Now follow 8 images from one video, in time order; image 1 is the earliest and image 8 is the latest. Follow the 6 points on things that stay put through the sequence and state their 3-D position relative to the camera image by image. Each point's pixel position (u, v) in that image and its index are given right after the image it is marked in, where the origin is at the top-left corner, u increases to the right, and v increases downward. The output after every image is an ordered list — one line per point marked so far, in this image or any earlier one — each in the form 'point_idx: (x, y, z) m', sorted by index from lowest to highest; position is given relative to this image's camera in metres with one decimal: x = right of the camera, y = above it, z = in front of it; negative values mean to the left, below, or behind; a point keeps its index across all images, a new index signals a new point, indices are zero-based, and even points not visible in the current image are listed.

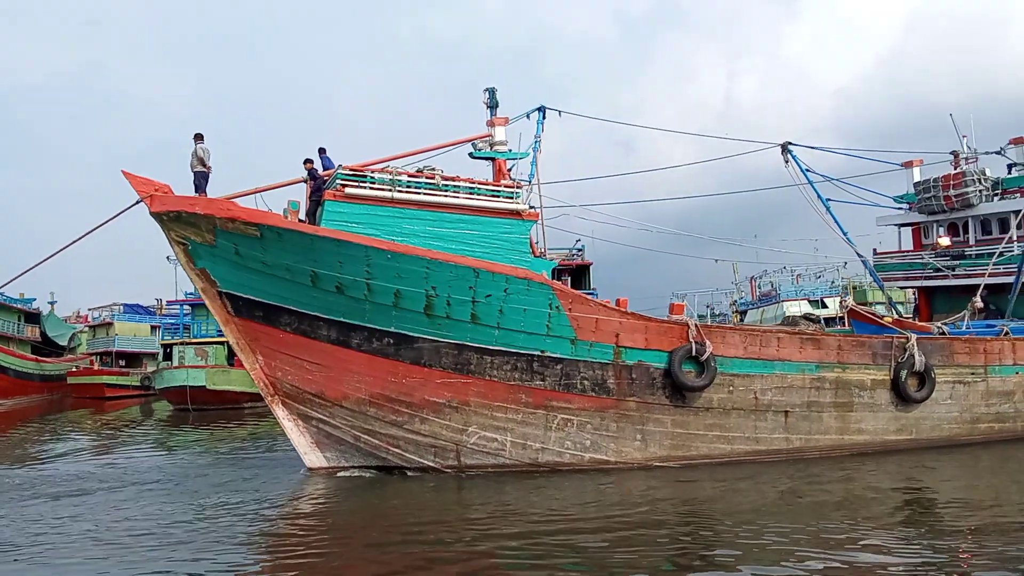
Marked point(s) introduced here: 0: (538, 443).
0: (+0.4, -2.2, +9.9) m
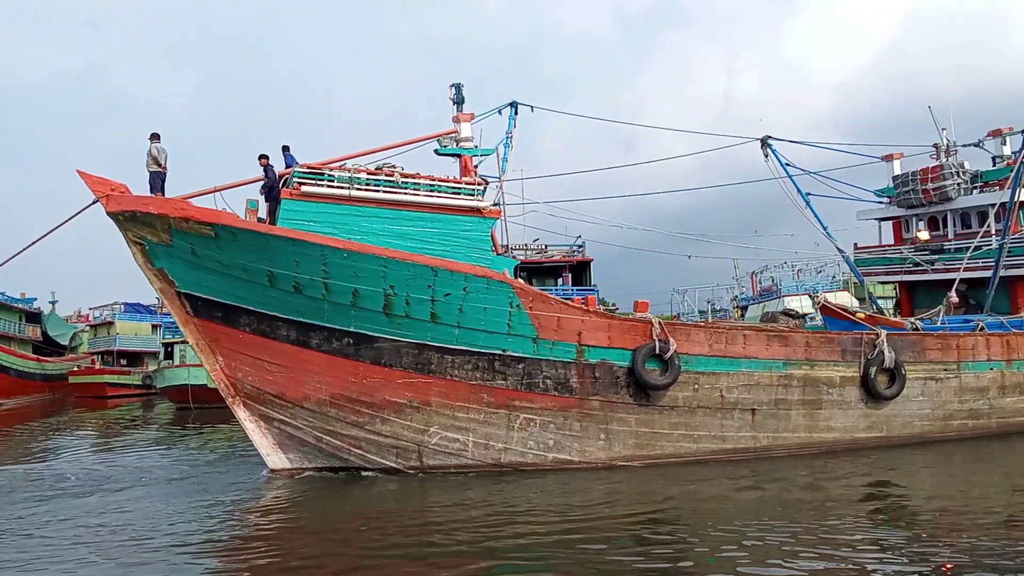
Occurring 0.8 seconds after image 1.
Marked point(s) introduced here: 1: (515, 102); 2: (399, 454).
0: (-0.2, -2.2, +9.8) m
1: (0.0, +3.6, +13.9) m
2: (-1.6, -2.4, +10.0) m
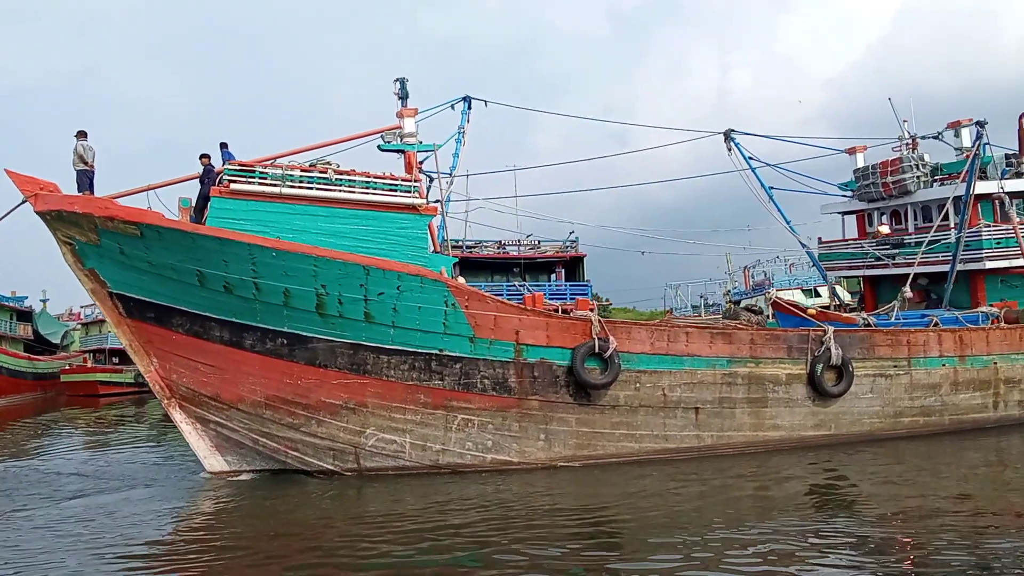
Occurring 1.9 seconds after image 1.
0: (-1.0, -2.2, +9.7) m
1: (-0.9, +3.7, +13.7) m
2: (-2.4, -2.3, +9.8) m
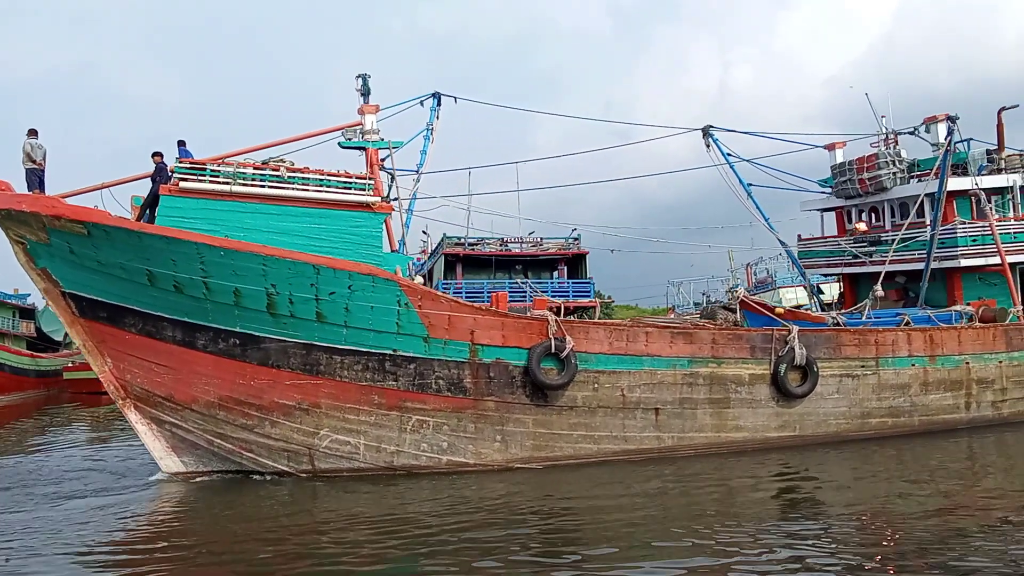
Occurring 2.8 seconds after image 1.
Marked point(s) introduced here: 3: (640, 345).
0: (-1.6, -2.1, +9.5) m
1: (-1.4, +3.7, +13.5) m
2: (-3.0, -2.3, +9.7) m
3: (+1.8, -0.8, +9.7) m
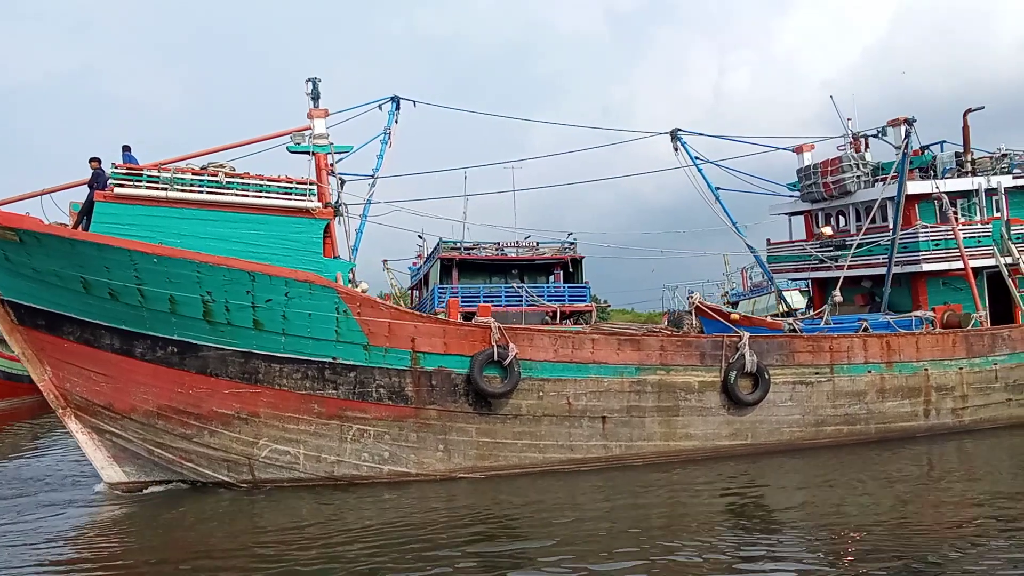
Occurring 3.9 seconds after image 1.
0: (-2.4, -2.2, +9.4) m
1: (-2.2, +3.6, +13.4) m
2: (-3.8, -2.4, +9.5) m
3: (+1.0, -0.9, +9.6) m
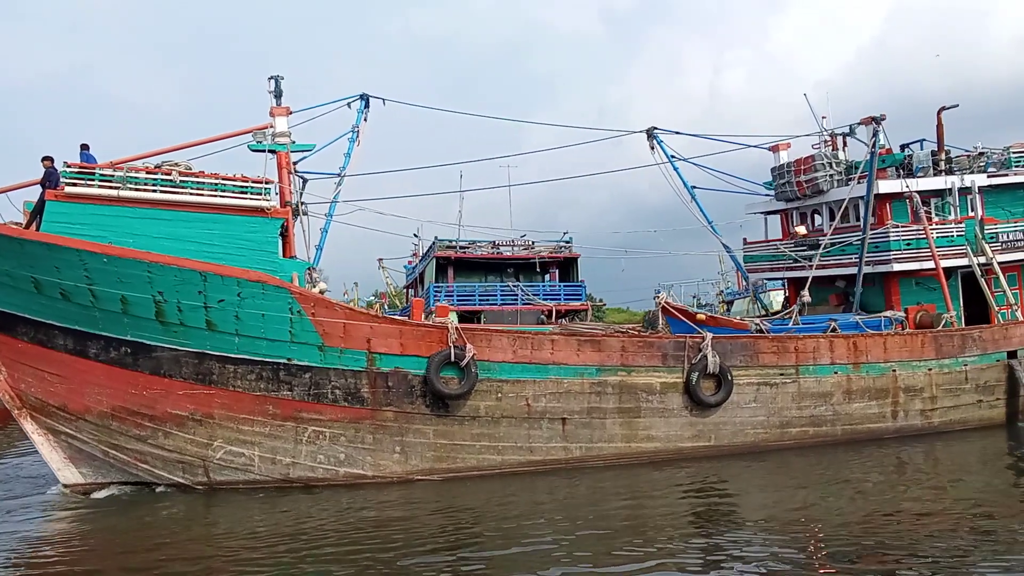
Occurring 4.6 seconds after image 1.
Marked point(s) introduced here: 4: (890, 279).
0: (-2.9, -2.2, +9.3) m
1: (-2.7, +3.6, +13.3) m
2: (-4.4, -2.4, +9.4) m
3: (+0.5, -0.9, +9.5) m
4: (+6.8, +0.2, +12.6) m
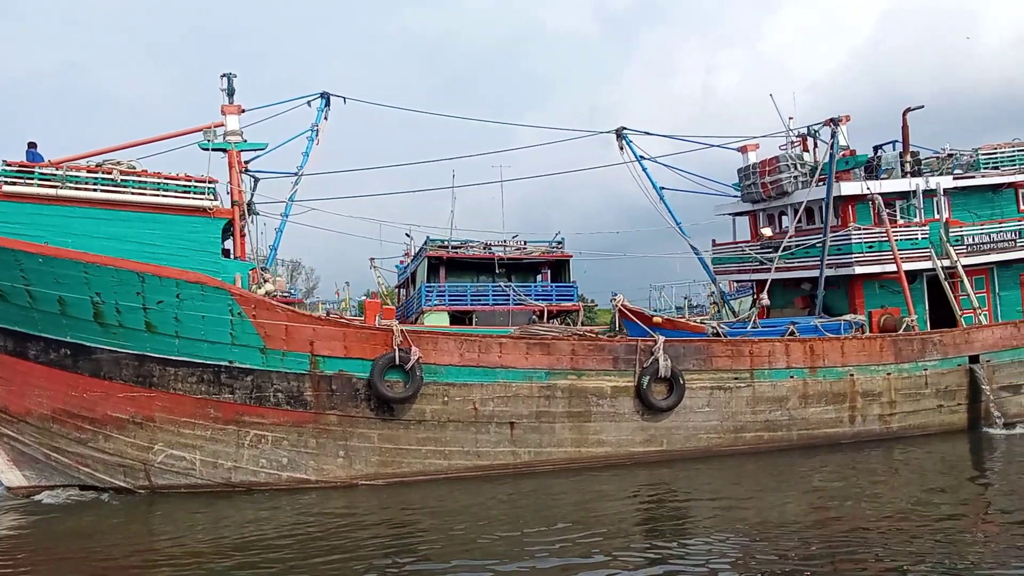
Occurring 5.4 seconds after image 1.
0: (-3.6, -2.2, +9.1) m
1: (-3.4, +3.6, +13.1) m
2: (-5.1, -2.4, +9.3) m
3: (-0.2, -0.9, +9.3) m
4: (+6.1, +0.1, +12.5) m
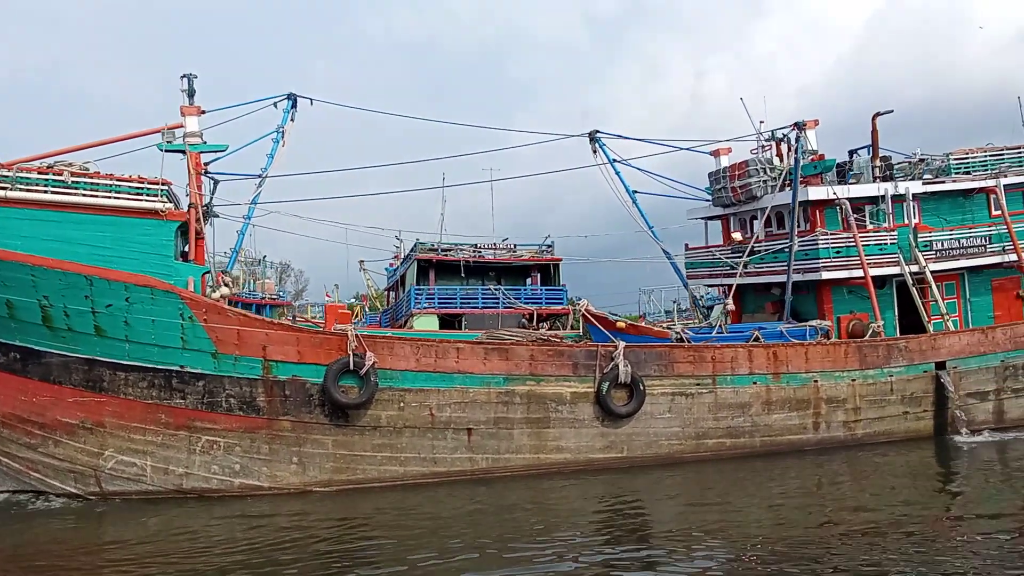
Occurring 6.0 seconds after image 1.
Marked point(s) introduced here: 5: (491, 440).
0: (-4.2, -2.3, +9.0) m
1: (-4.0, +3.5, +13.0) m
2: (-5.6, -2.5, +9.1) m
3: (-0.8, -1.0, +9.2) m
4: (+5.5, 0.0, +12.5) m
5: (-0.3, -2.0, +9.4) m
